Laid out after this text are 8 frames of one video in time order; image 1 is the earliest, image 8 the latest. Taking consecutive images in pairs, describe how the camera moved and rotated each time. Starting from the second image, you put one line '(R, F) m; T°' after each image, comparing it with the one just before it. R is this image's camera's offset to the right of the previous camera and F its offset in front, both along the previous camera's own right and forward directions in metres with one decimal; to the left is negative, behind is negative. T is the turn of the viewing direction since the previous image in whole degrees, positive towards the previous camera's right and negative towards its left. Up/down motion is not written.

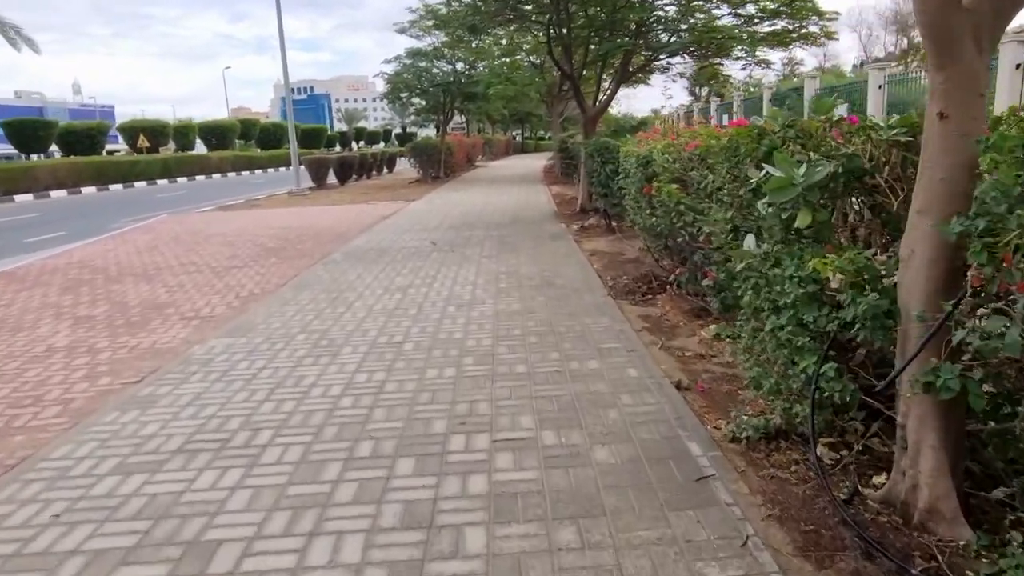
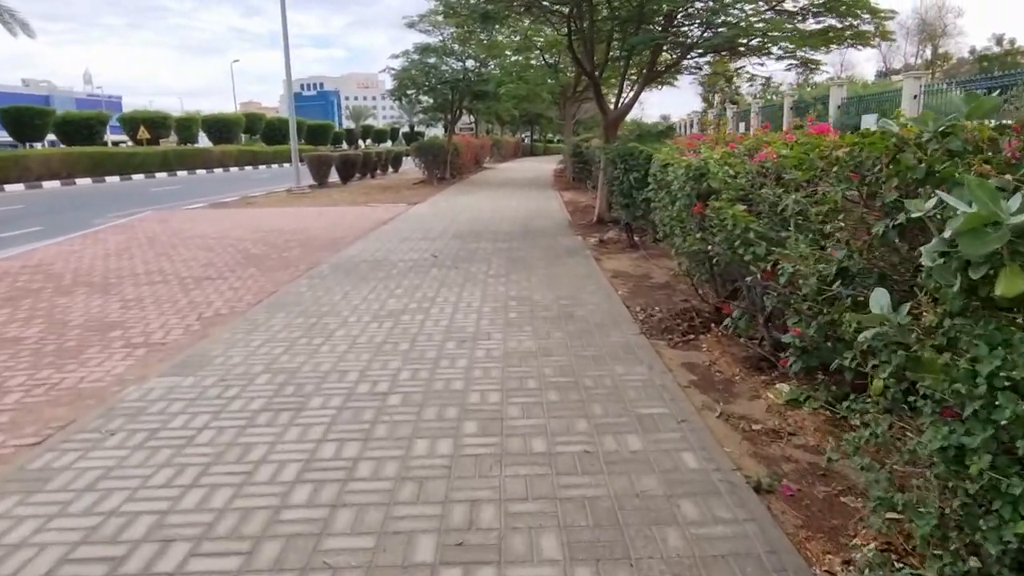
(-0.1, +1.1) m; 0°
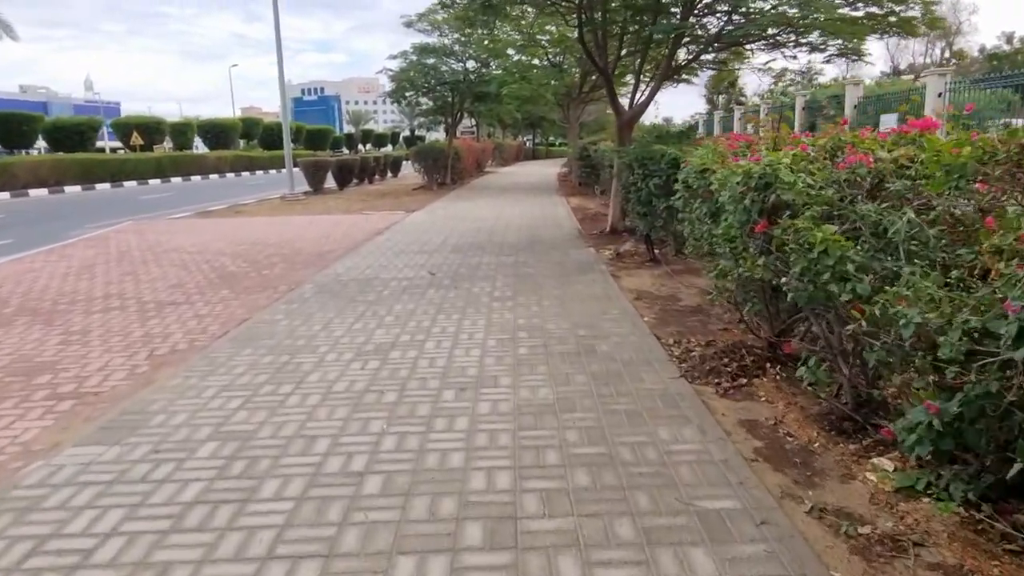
(0.0, +1.0) m; 0°
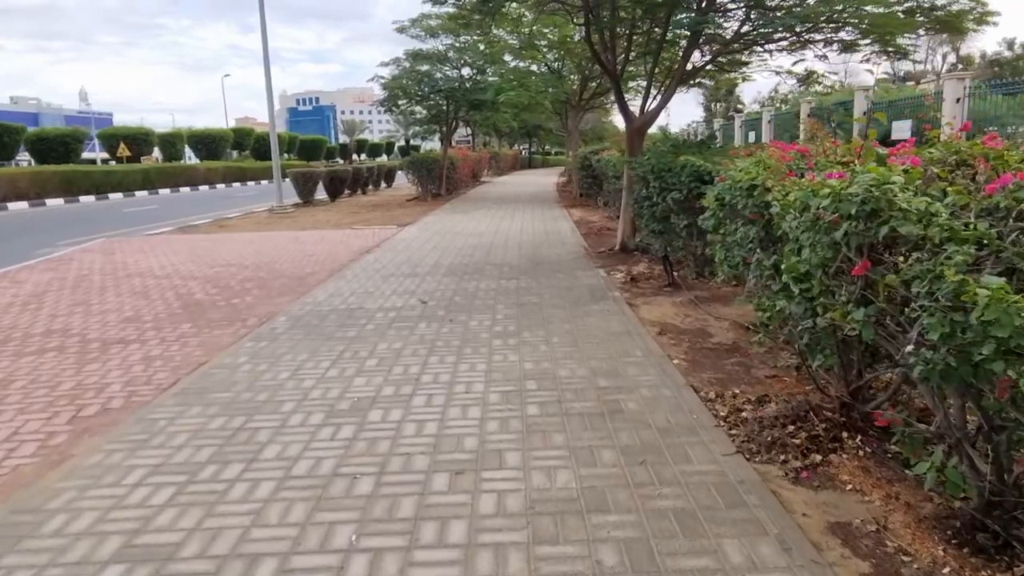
(-0.1, +0.9) m; 0°
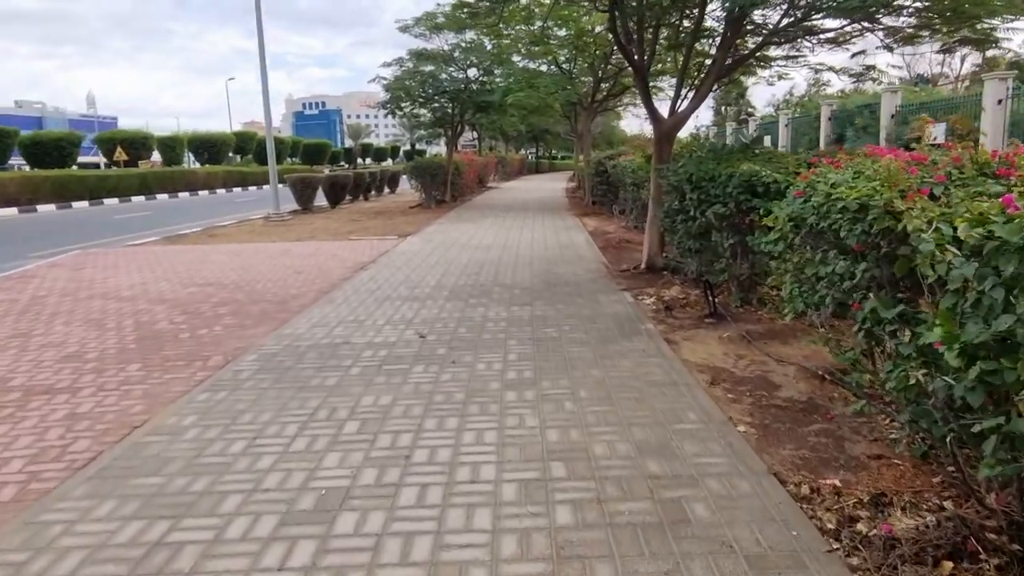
(-0.1, +1.1) m; 0°
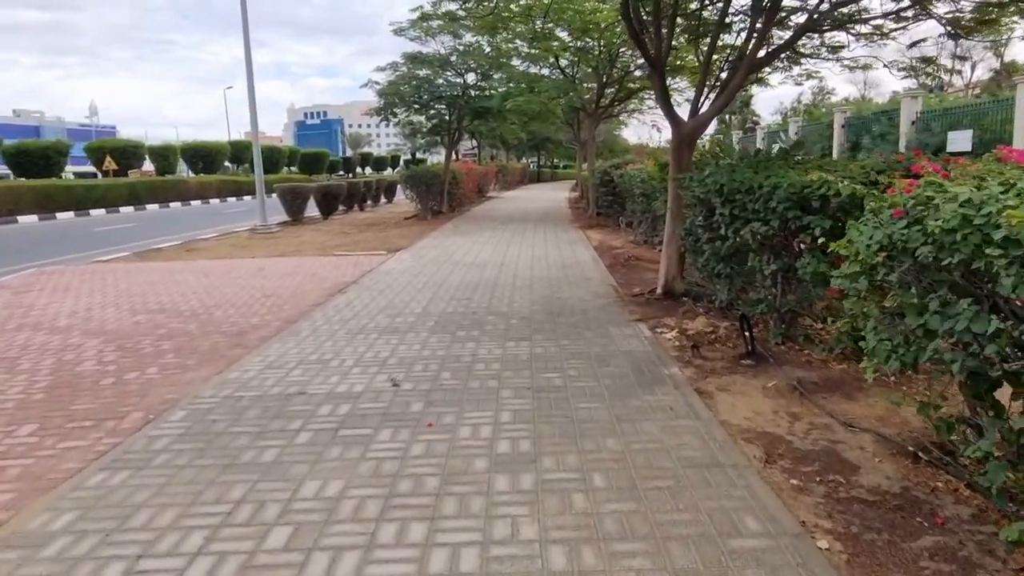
(0.0, +1.1) m; 0°
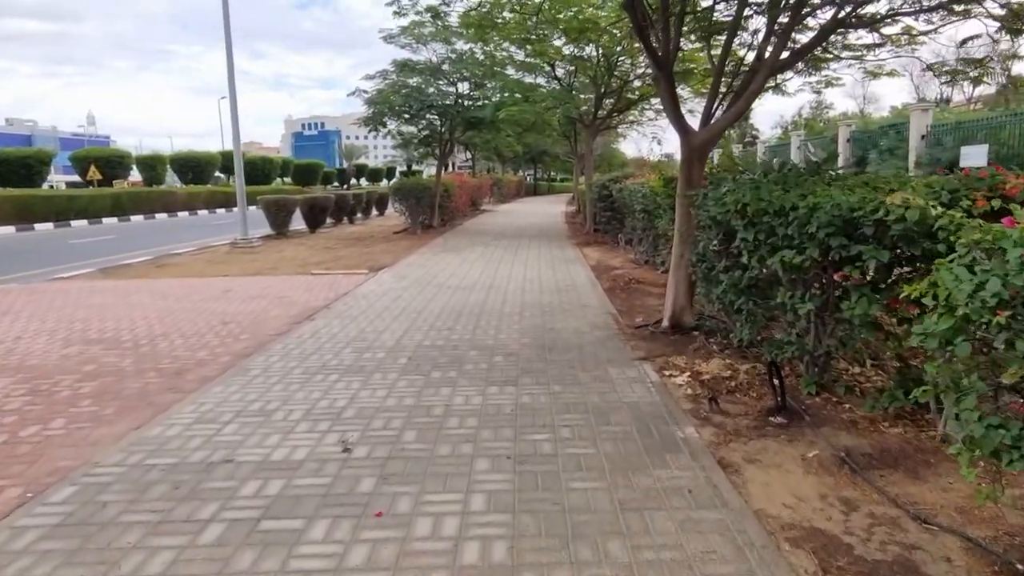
(+0.1, +0.9) m; 0°
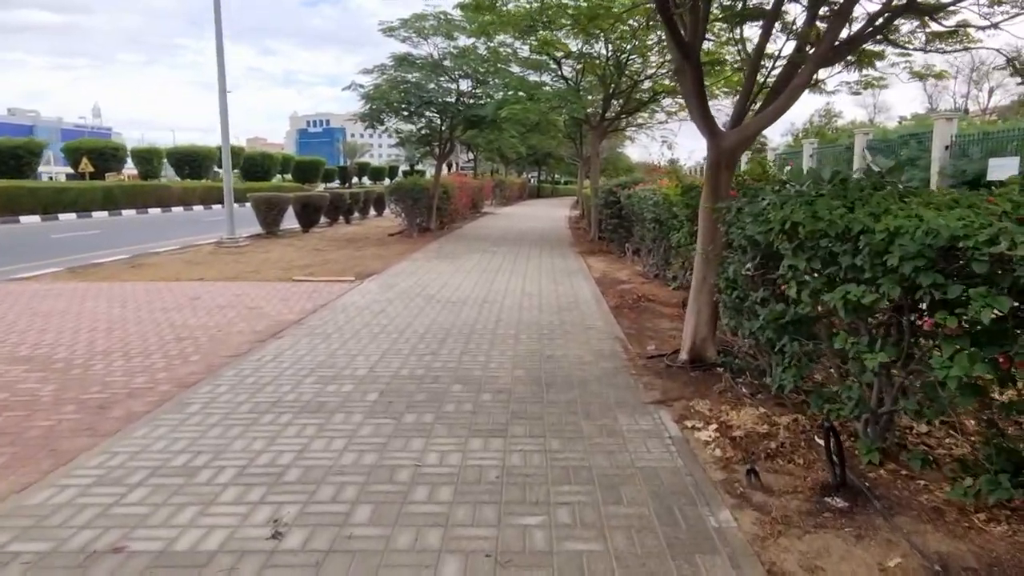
(+0.1, +0.9) m; 0°
